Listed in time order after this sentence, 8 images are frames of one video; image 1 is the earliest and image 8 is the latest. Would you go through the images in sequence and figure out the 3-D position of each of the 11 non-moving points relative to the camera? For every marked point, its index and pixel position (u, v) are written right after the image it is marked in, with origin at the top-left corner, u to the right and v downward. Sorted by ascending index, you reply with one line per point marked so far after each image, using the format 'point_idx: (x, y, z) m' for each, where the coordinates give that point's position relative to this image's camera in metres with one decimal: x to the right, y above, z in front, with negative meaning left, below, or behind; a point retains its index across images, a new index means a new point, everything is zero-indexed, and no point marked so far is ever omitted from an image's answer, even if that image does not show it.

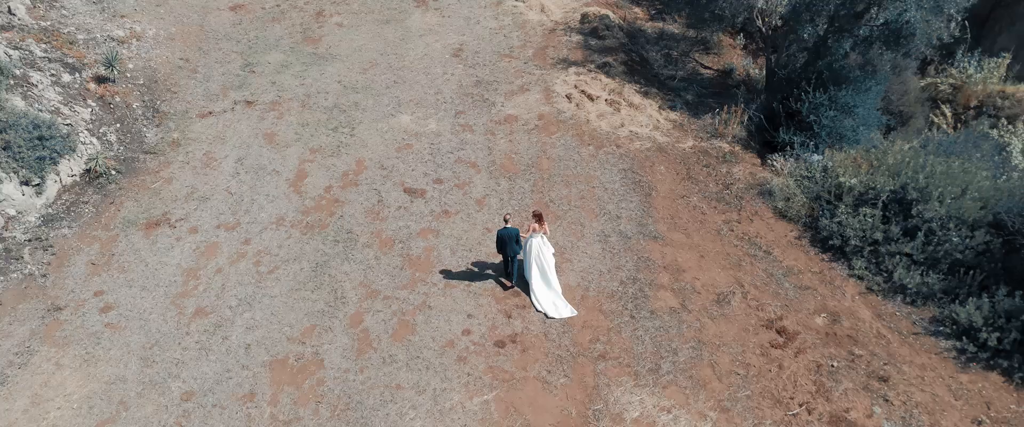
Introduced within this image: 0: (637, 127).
0: (+1.8, +1.2, +11.2) m
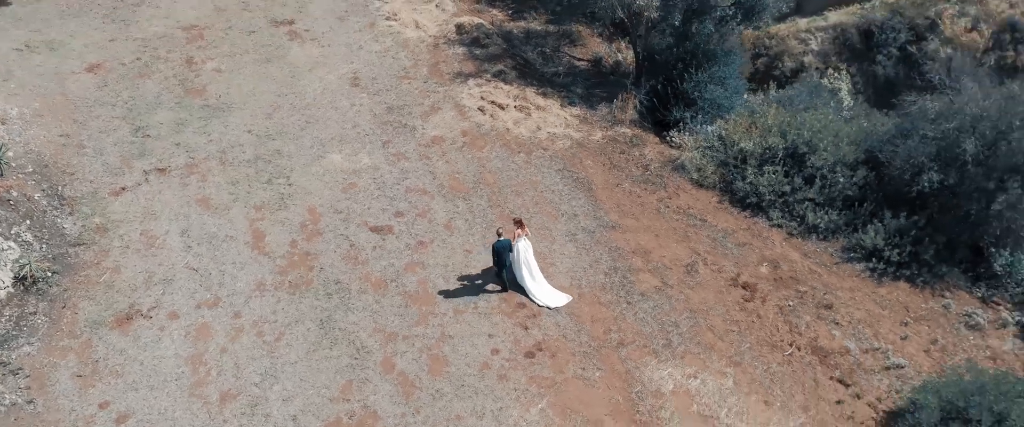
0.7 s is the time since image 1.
0: (+0.6, +1.3, +12.1) m
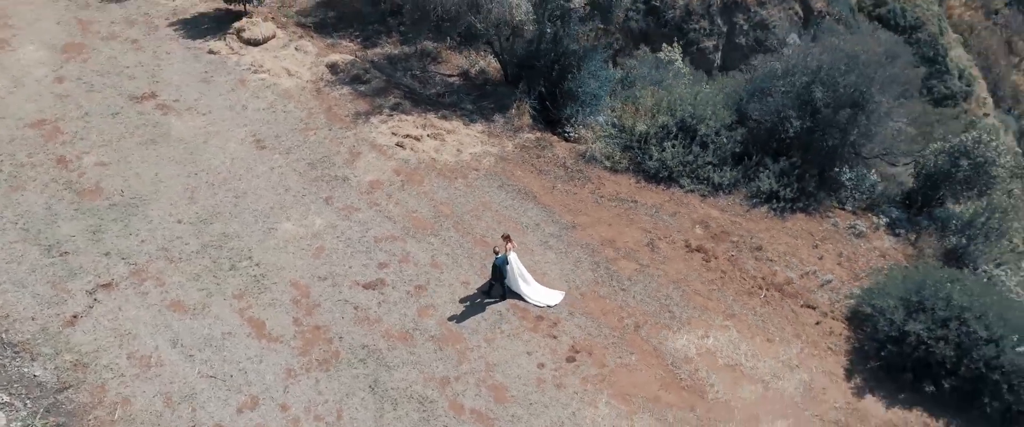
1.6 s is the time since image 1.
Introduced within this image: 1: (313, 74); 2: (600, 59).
0: (-0.7, +1.1, +12.9) m
1: (-3.6, +2.5, +14.2) m
2: (+1.7, +2.8, +14.5) m
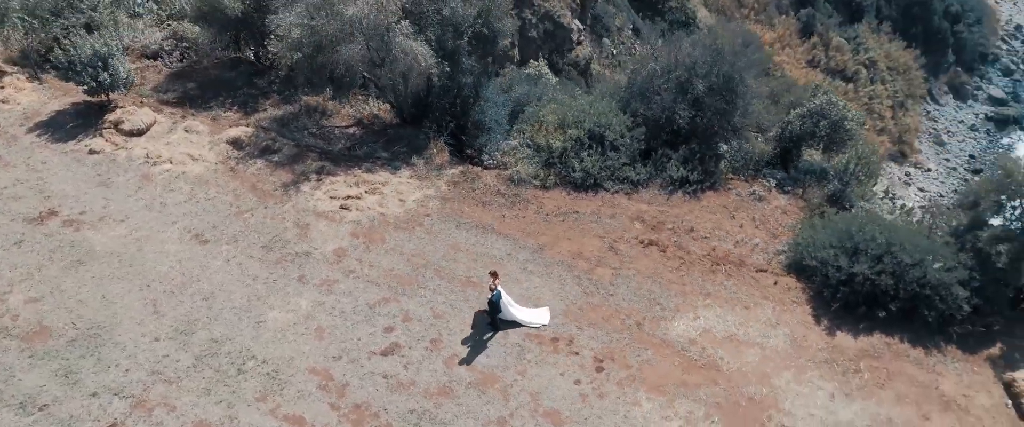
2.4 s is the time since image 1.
0: (-1.7, +0.3, +13.2) m
1: (-5.1, +1.0, +13.7) m
2: (-0.3, +2.5, +15.3) m
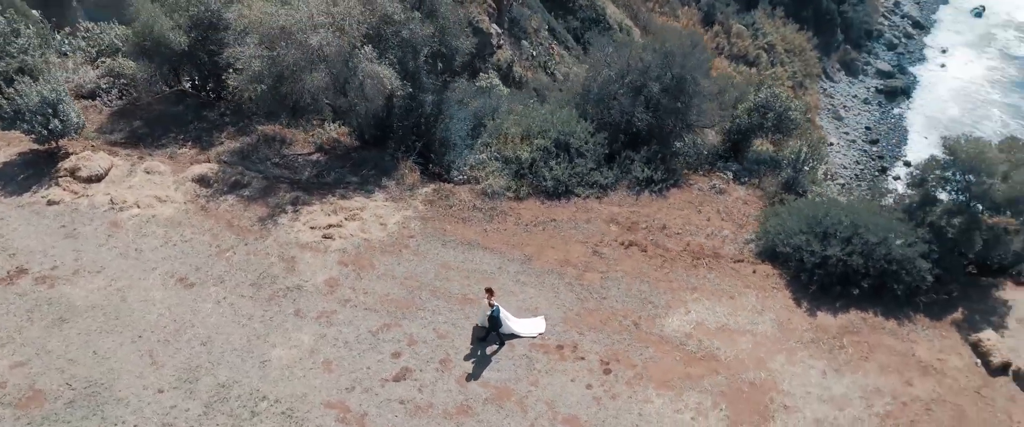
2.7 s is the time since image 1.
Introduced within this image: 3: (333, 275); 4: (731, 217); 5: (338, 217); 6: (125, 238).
0: (-2.0, -0.1, +13.3) m
1: (-5.5, +0.3, +13.4) m
2: (-1.1, +2.2, +15.5) m
3: (-2.7, -0.9, +12.0) m
4: (+3.9, -0.1, +14.2) m
5: (-2.9, -0.1, +13.2) m
6: (-6.1, -0.4, +12.4) m
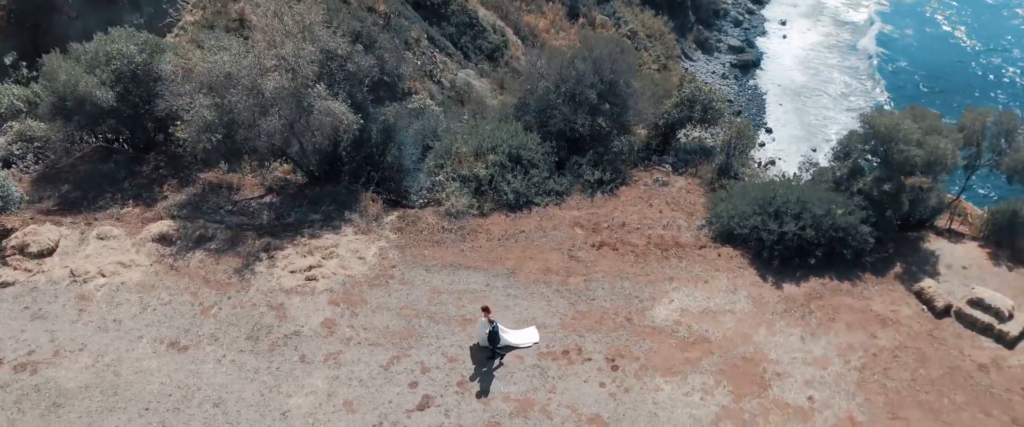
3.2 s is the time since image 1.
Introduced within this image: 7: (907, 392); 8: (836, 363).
0: (-2.5, -0.6, +13.4) m
1: (-5.9, -0.7, +12.9) m
2: (-2.1, +1.7, +15.8) m
3: (-2.8, -1.6, +12.0) m
4: (+3.2, +0.1, +15.2) m
5: (-3.3, -0.7, +13.2) m
6: (-6.2, -1.4, +11.9) m
7: (+5.5, -2.5, +11.1) m
8: (+4.7, -2.2, +11.5) m
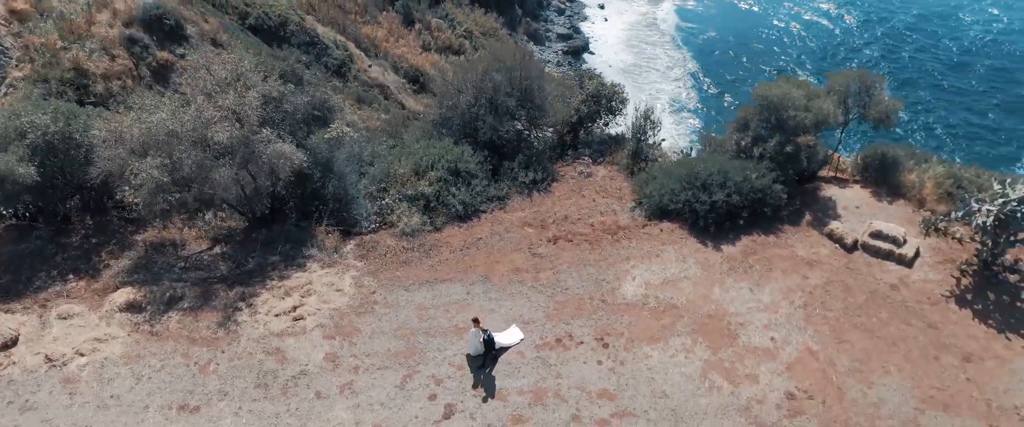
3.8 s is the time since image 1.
0: (-3.0, -1.2, +13.8) m
1: (-6.2, -1.8, +12.7) m
2: (-3.5, +1.1, +16.1) m
3: (-2.9, -2.2, +12.4) m
4: (+2.0, +0.4, +16.7) m
5: (-3.7, -1.4, +13.4) m
6: (-6.2, -2.6, +11.6) m
7: (+5.5, -1.7, +13.1) m
8: (+4.6, -1.5, +13.4) m
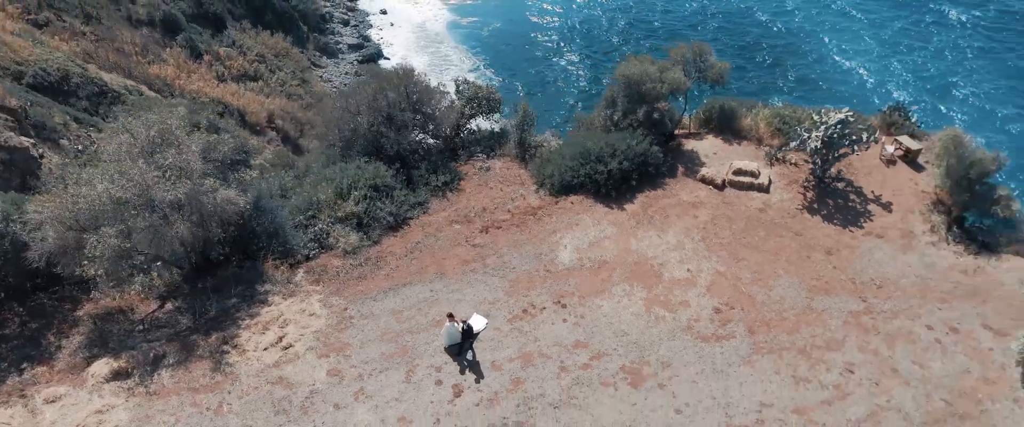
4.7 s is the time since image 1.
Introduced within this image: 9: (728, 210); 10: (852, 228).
0: (-3.7, -1.8, +14.8) m
1: (-6.4, -2.9, +12.9) m
2: (-5.3, +0.4, +16.9) m
3: (-3.1, -2.6, +13.5) m
4: (0.0, +0.8, +18.8) m
5: (-4.3, -2.1, +14.2) m
6: (-6.0, -3.7, +11.9) m
7: (+4.6, -0.6, +16.3) m
8: (+3.6, -0.6, +16.3) m
9: (+4.7, +0.1, +17.1) m
10: (+7.1, -0.3, +16.7) m
